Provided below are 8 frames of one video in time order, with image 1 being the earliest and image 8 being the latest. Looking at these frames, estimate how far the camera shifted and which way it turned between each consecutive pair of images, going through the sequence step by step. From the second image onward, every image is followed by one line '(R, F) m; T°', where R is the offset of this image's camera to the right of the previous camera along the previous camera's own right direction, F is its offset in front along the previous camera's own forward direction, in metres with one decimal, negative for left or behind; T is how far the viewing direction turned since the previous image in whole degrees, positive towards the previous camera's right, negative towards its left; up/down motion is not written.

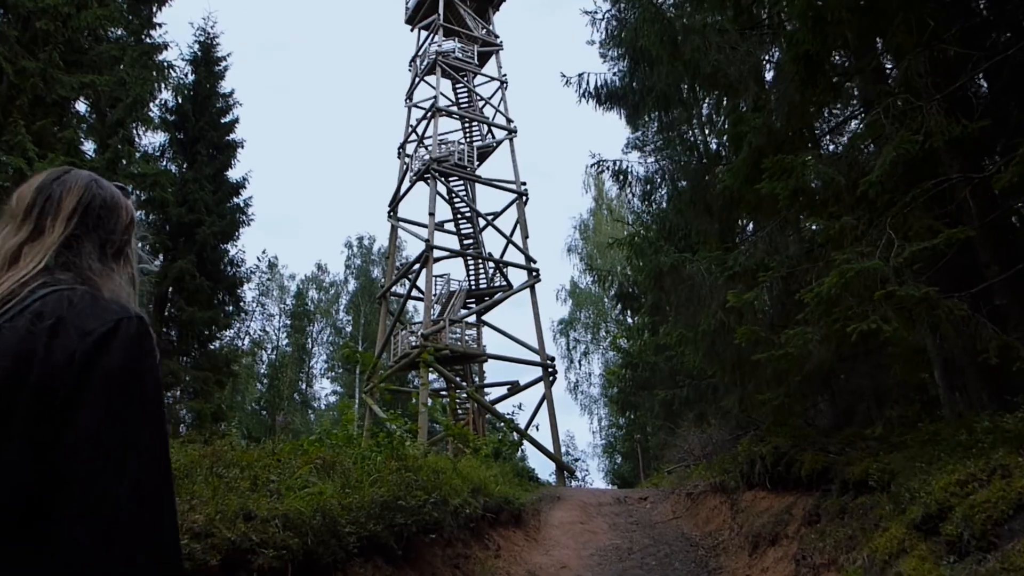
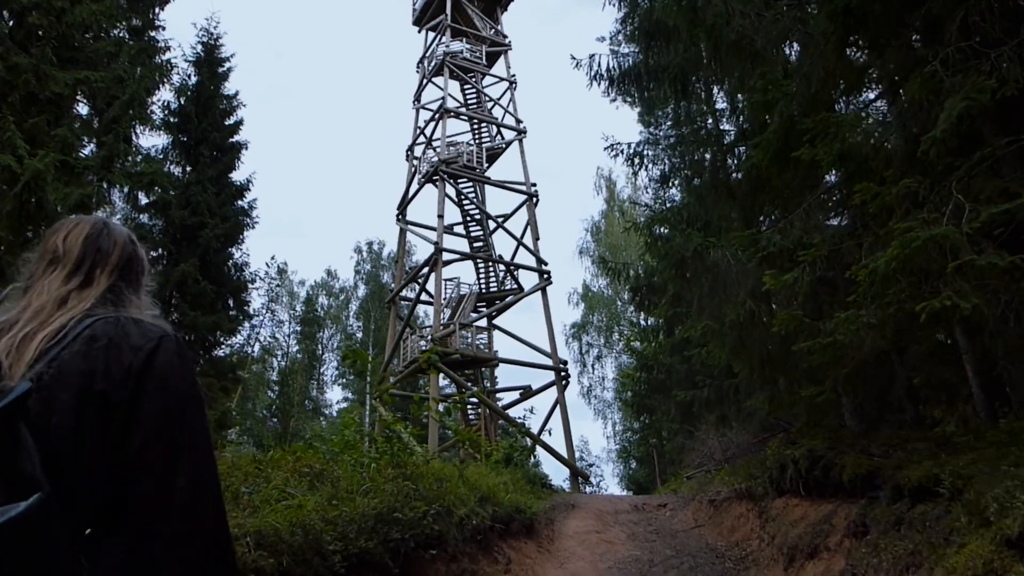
(0.0, +0.4) m; -1°
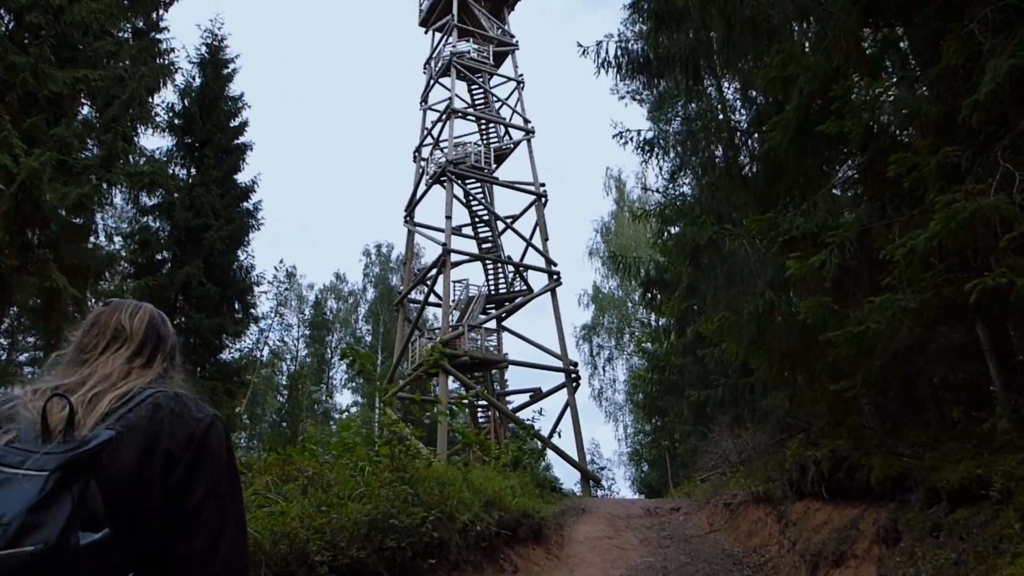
(0.0, +0.2) m; -1°
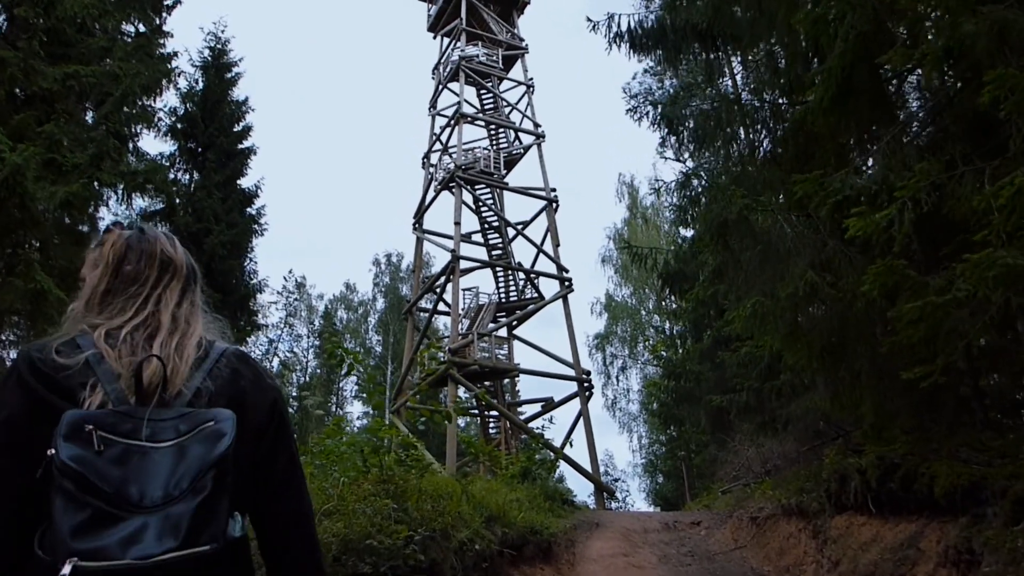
(0.0, +0.5) m; -1°
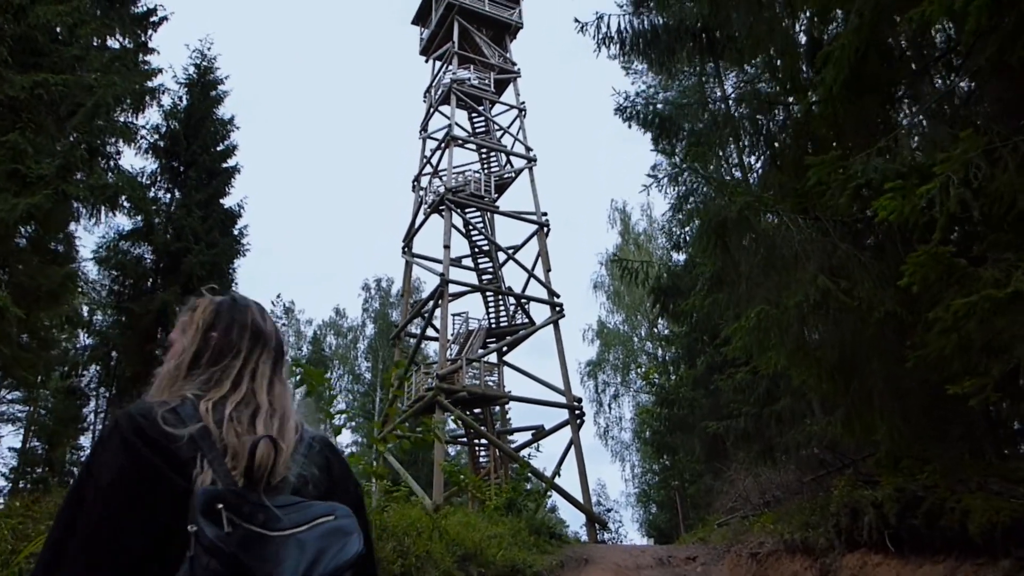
(+0.1, +0.4) m; 0°
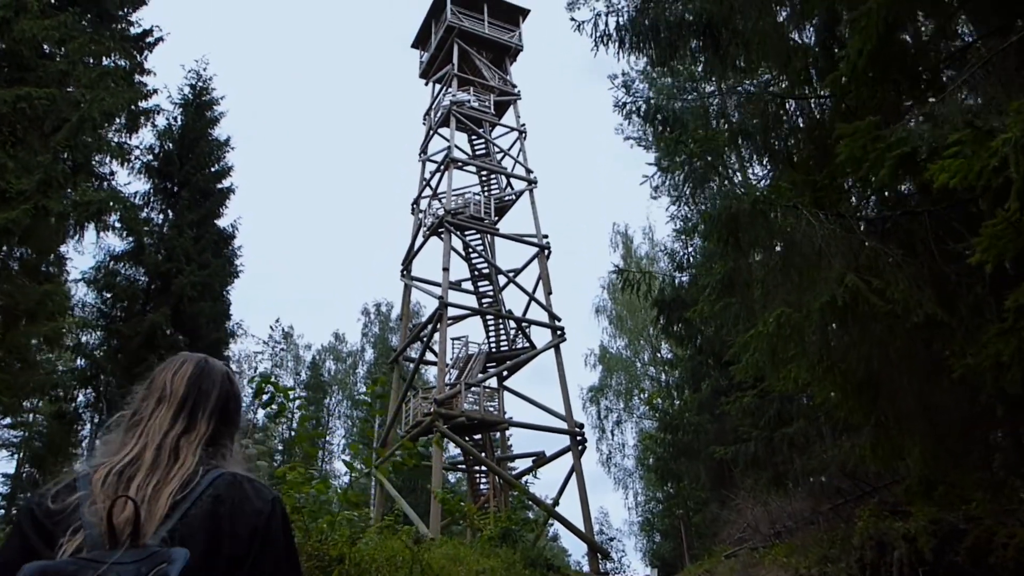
(+0.1, +0.3) m; 0°
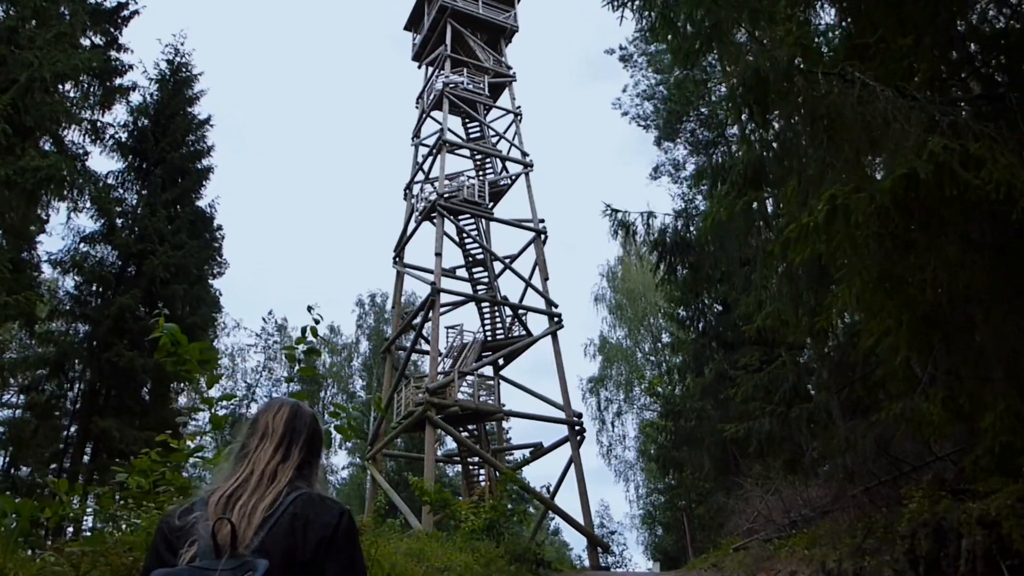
(+0.1, +0.7) m; 0°
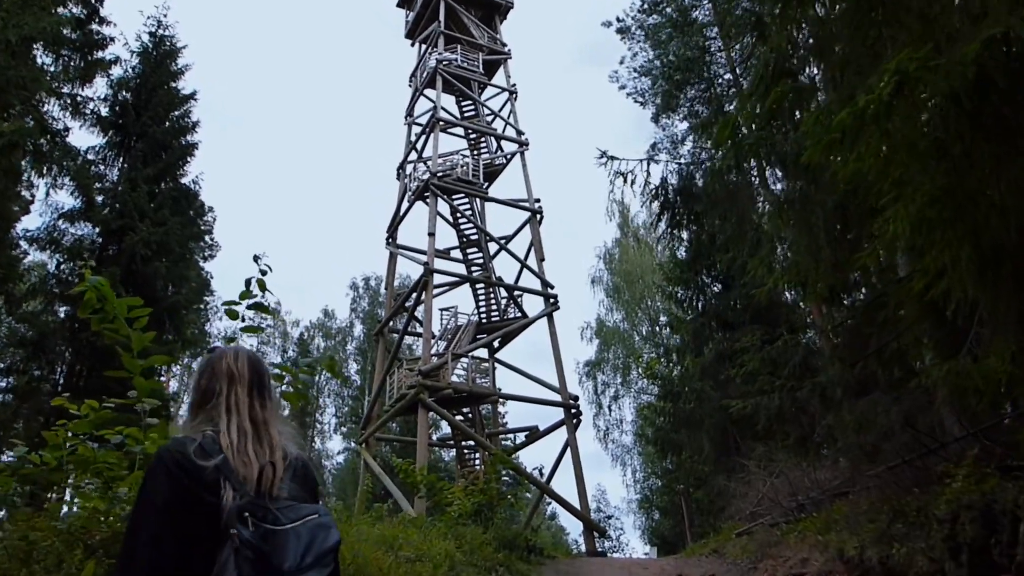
(0.0, +0.4) m; 0°
